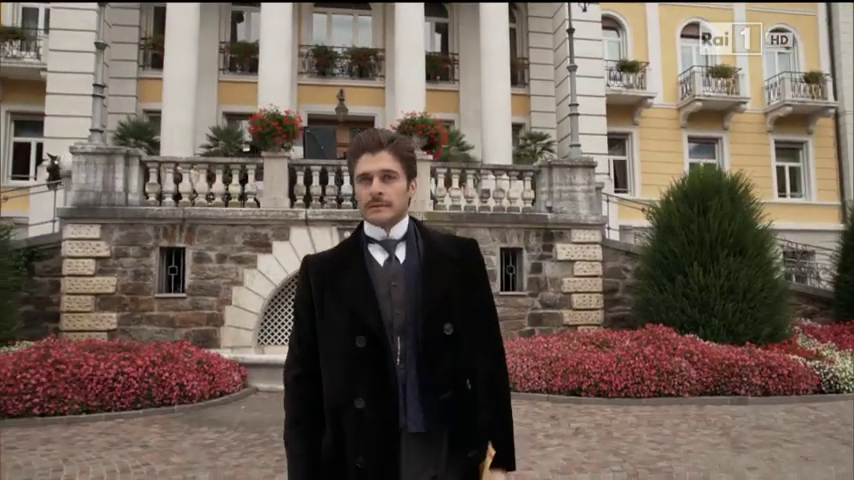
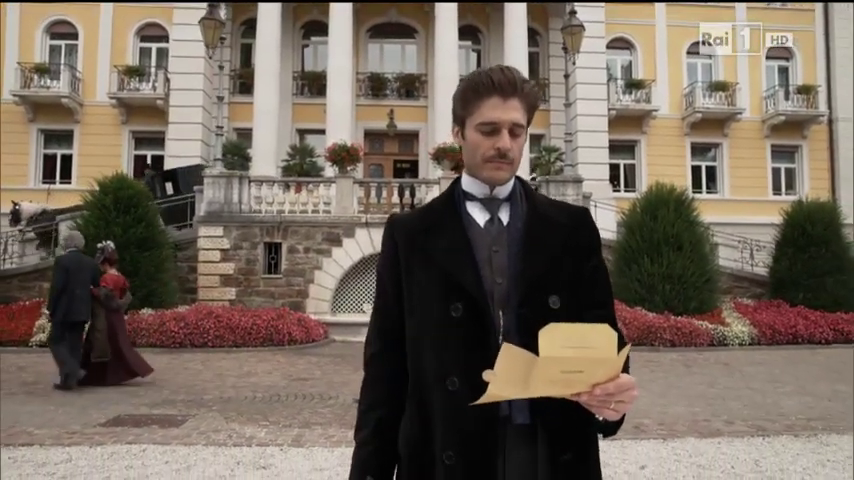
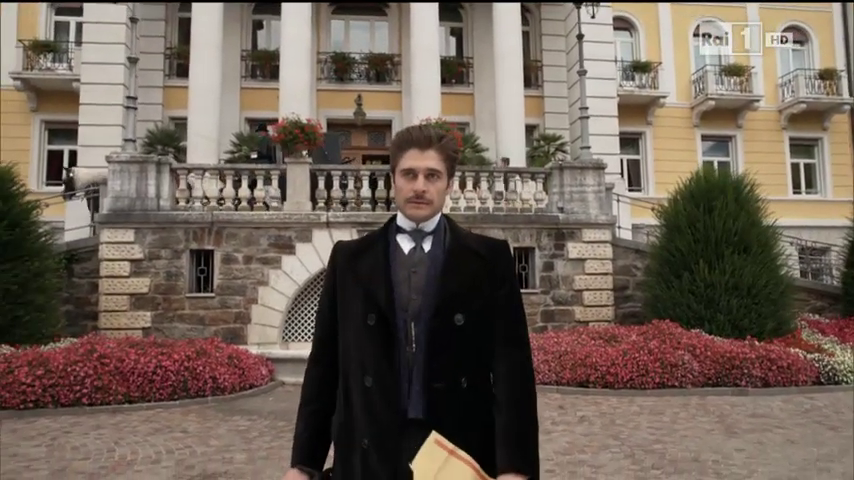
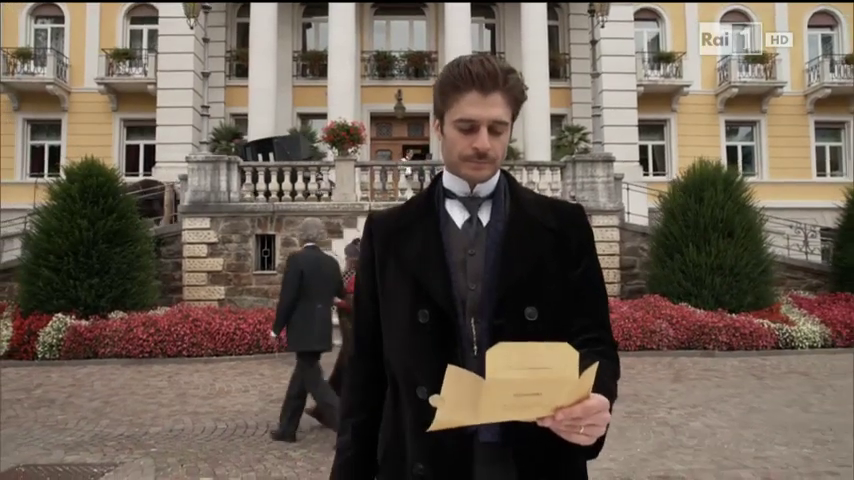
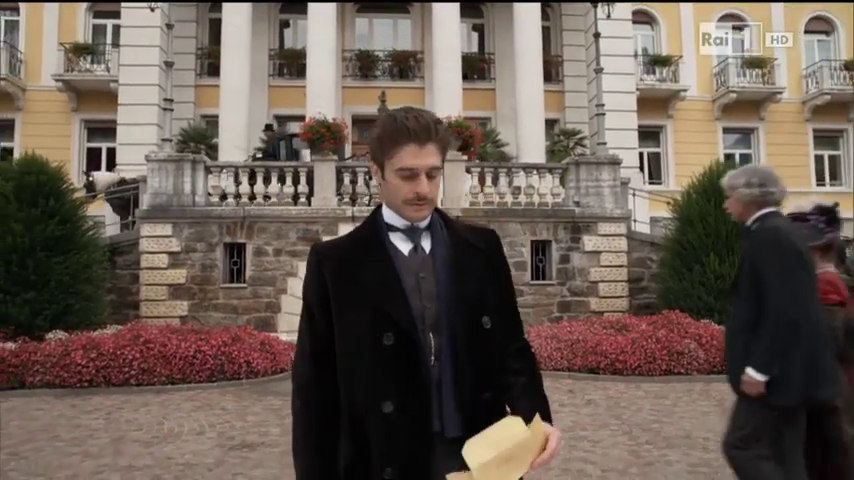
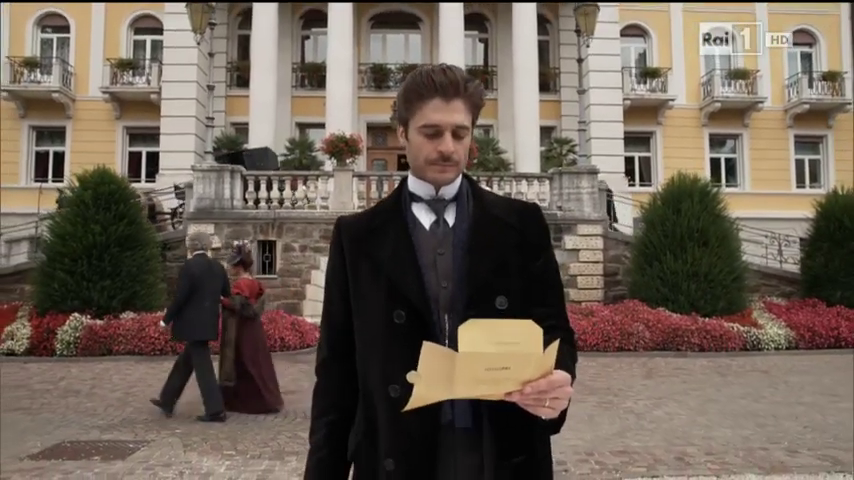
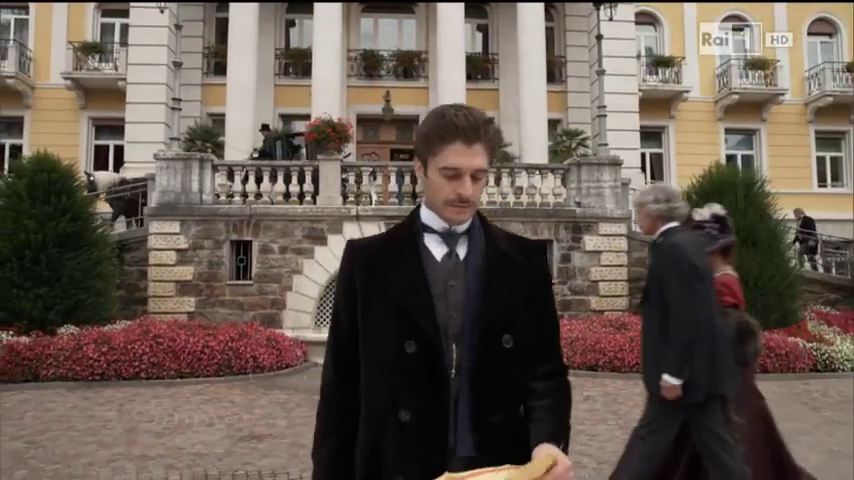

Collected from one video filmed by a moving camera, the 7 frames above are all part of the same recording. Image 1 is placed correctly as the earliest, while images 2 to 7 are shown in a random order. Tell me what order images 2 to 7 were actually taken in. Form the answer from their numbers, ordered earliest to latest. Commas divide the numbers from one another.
3, 5, 7, 4, 6, 2
